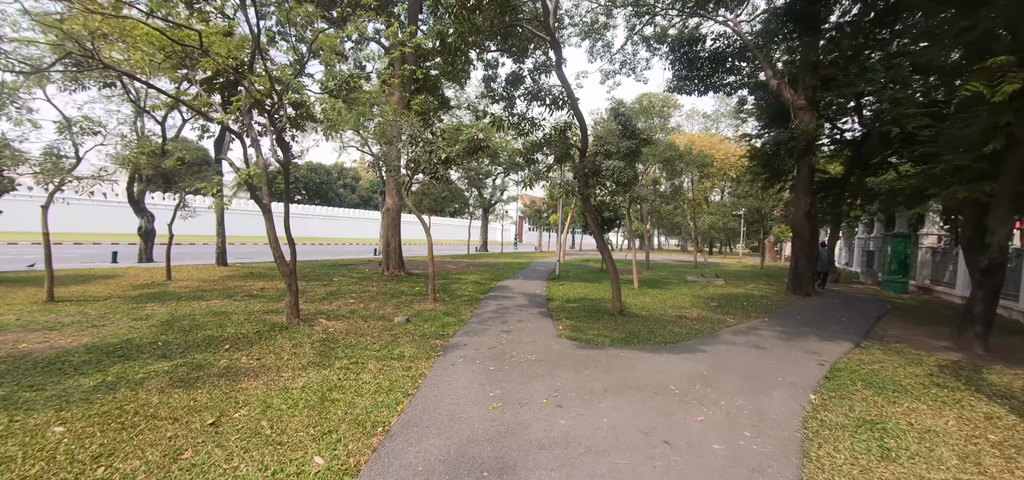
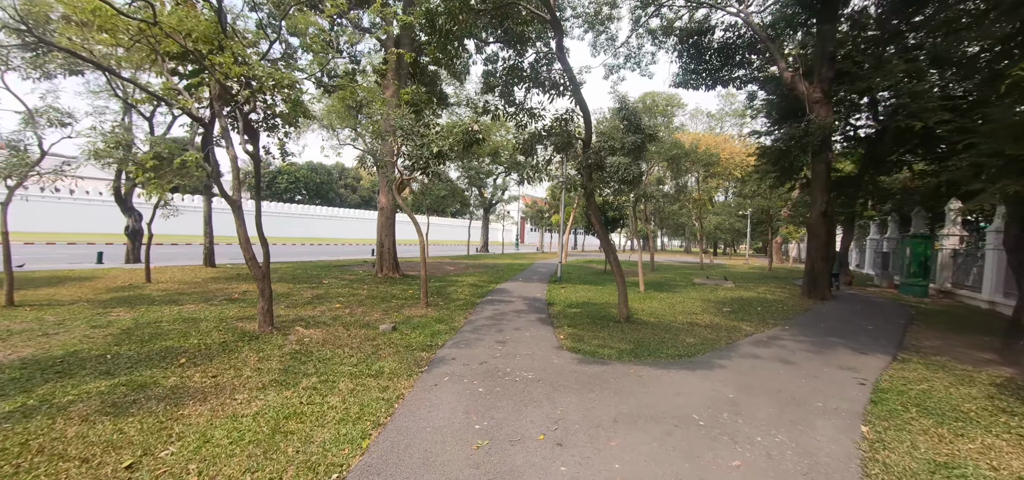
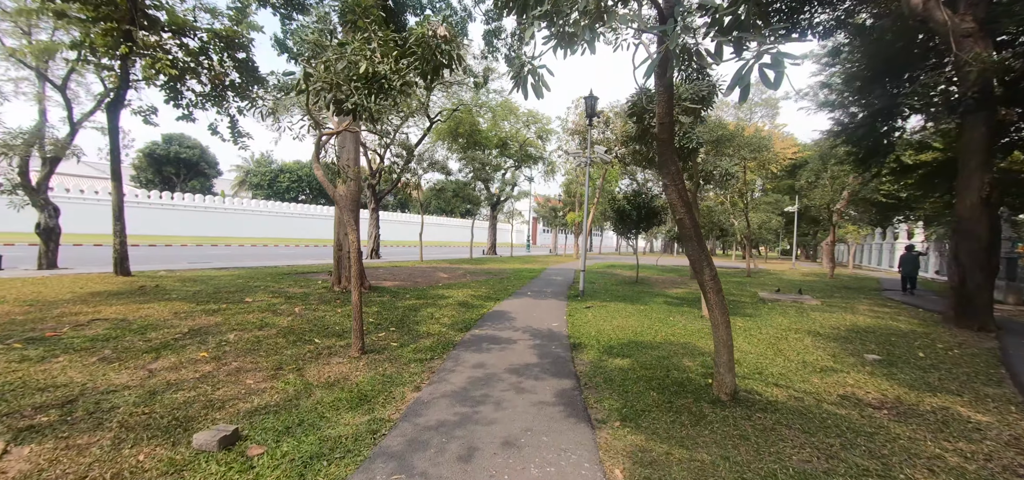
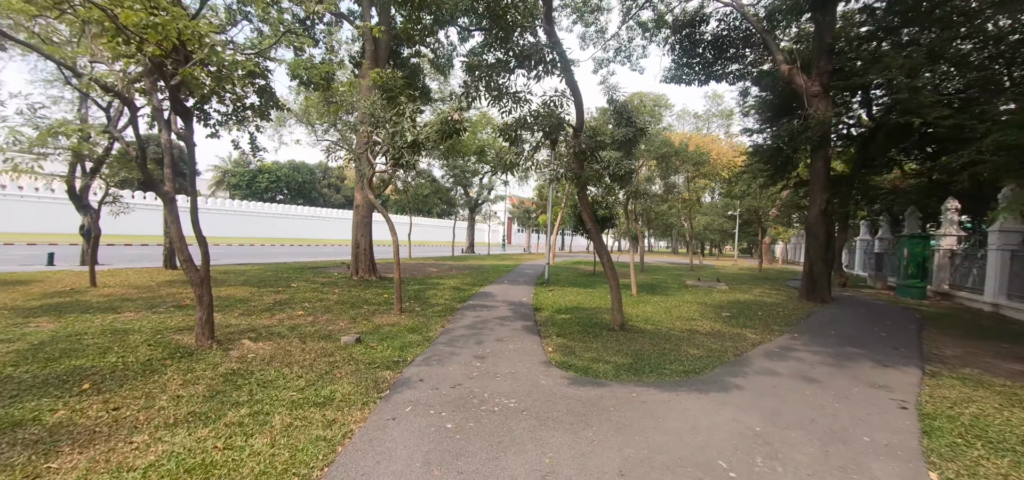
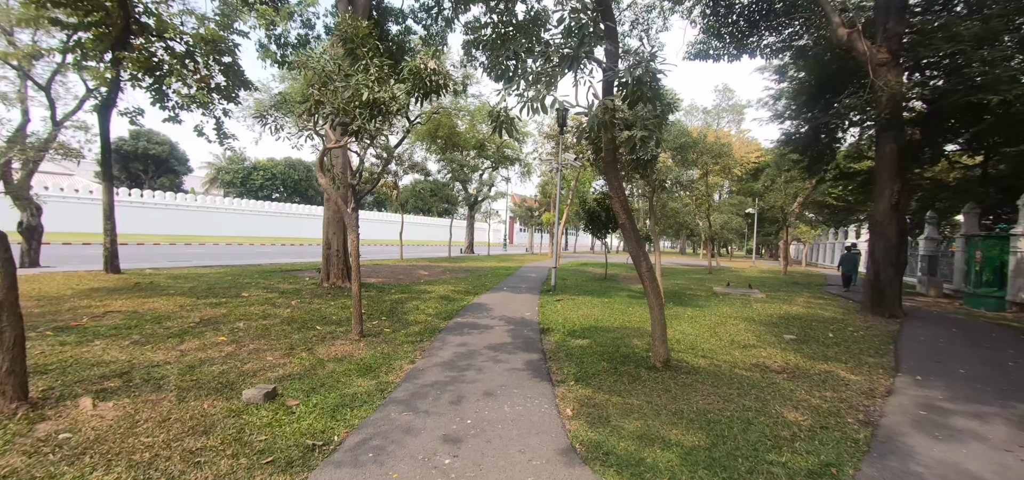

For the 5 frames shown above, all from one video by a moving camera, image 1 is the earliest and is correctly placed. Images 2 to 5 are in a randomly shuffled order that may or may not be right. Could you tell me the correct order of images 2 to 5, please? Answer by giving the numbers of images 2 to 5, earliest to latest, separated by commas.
2, 4, 5, 3
